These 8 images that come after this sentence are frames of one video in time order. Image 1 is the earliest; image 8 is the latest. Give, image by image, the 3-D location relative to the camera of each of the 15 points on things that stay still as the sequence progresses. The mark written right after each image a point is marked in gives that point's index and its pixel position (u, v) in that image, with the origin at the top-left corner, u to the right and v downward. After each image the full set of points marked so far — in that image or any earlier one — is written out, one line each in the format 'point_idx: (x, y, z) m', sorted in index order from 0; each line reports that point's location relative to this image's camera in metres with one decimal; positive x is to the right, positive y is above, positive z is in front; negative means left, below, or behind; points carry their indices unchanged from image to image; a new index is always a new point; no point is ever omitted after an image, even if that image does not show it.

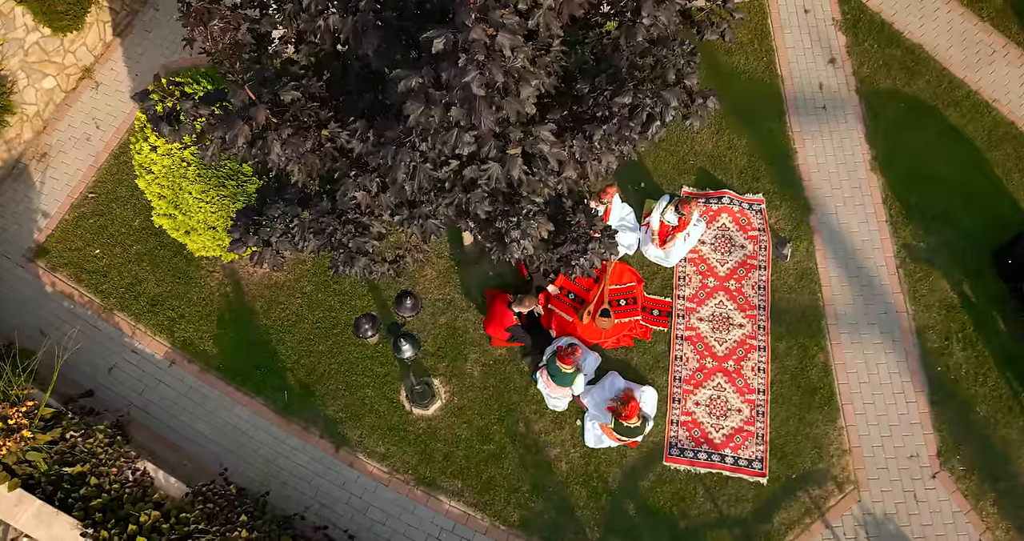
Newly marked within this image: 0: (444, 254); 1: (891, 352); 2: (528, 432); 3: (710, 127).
0: (-0.7, +0.2, +8.3) m
1: (+3.9, -0.8, +8.0) m
2: (+0.2, -1.6, +7.6) m
3: (+2.3, +1.6, +8.8) m
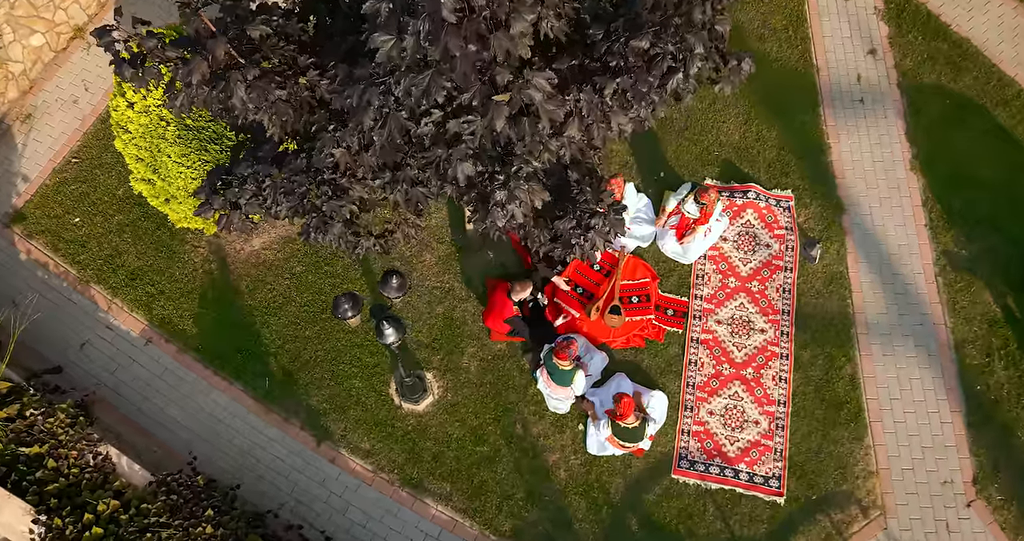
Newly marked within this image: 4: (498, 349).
0: (-0.7, +0.3, +7.7) m
1: (+3.9, -0.9, +7.3) m
2: (+0.1, -1.5, +7.0) m
3: (+2.4, +1.6, +8.2) m
4: (-0.1, -0.8, +7.3) m
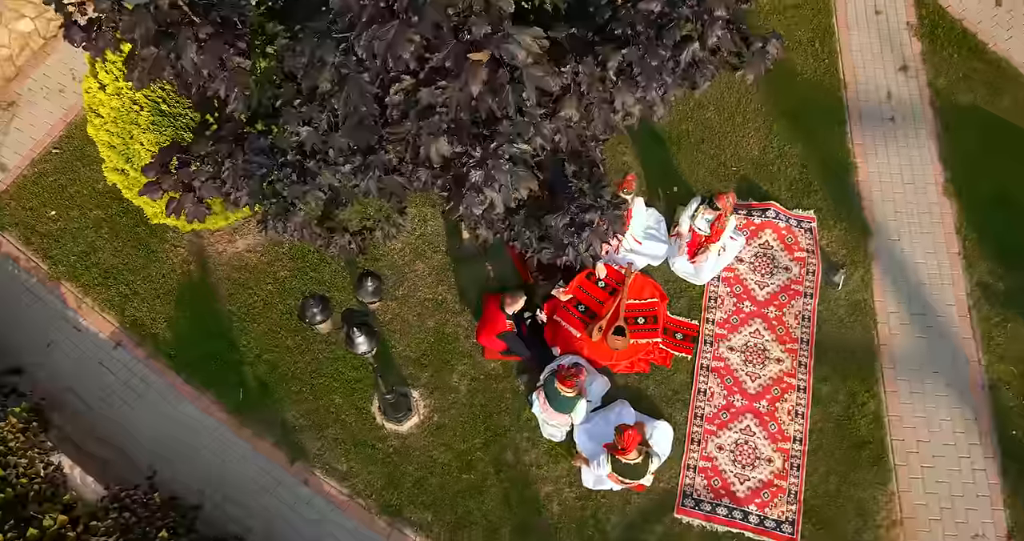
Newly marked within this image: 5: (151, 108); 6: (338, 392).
0: (-0.7, +0.2, +7.2) m
1: (+3.9, -1.2, +6.7) m
2: (0.0, -1.6, +6.5) m
3: (+2.4, +1.4, +7.7) m
4: (-0.2, -0.9, +6.8) m
5: (-2.6, +1.1, +5.5) m
6: (-1.5, -1.0, +6.6) m
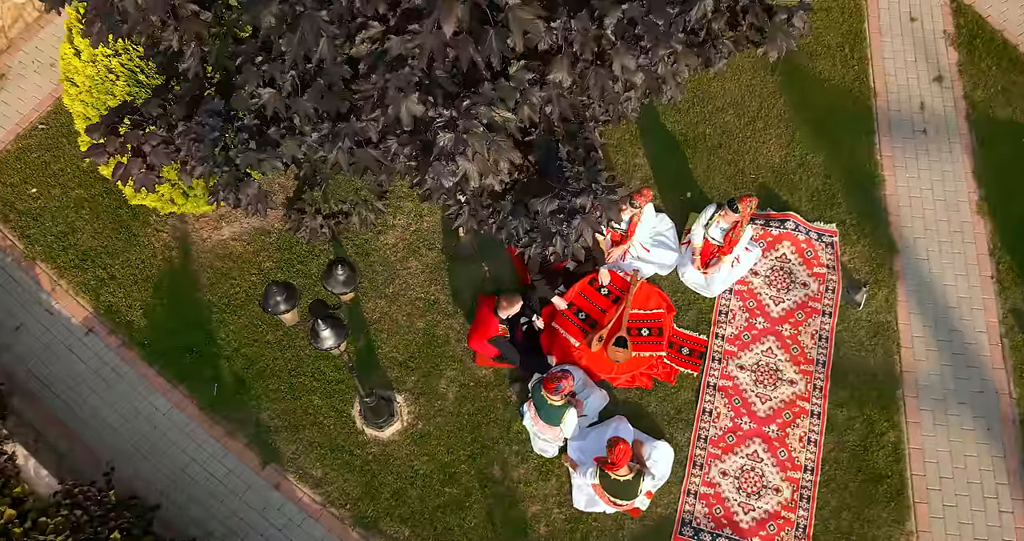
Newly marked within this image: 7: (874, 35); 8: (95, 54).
0: (-0.7, +0.2, +6.8) m
1: (+3.8, -1.4, +6.1) m
2: (-0.1, -1.6, +6.0) m
3: (+2.5, +1.2, +7.2) m
4: (-0.3, -0.9, +6.4) m
5: (-2.5, +1.3, +5.1) m
6: (-1.6, -1.0, +6.2) m
7: (+3.6, +2.4, +7.8) m
8: (-2.8, +1.4, +5.1) m
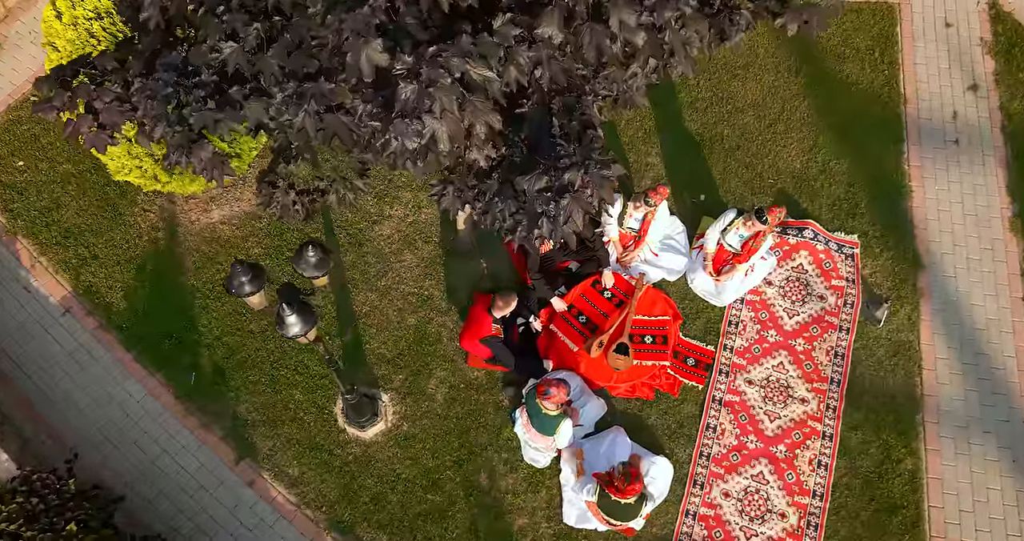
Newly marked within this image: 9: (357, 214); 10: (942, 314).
0: (-0.7, +0.3, +6.5) m
1: (+3.7, -1.5, +5.7) m
2: (-0.2, -1.6, +5.7) m
3: (+2.6, +1.1, +6.8) m
4: (-0.3, -0.8, +6.0) m
5: (-2.5, +1.4, +4.8) m
6: (-1.6, -0.9, +5.9) m
7: (+3.8, +2.2, +7.4) m
8: (-2.7, +1.6, +4.8) m
9: (-1.3, +0.5, +6.5) m
10: (+3.5, -0.4, +6.2) m
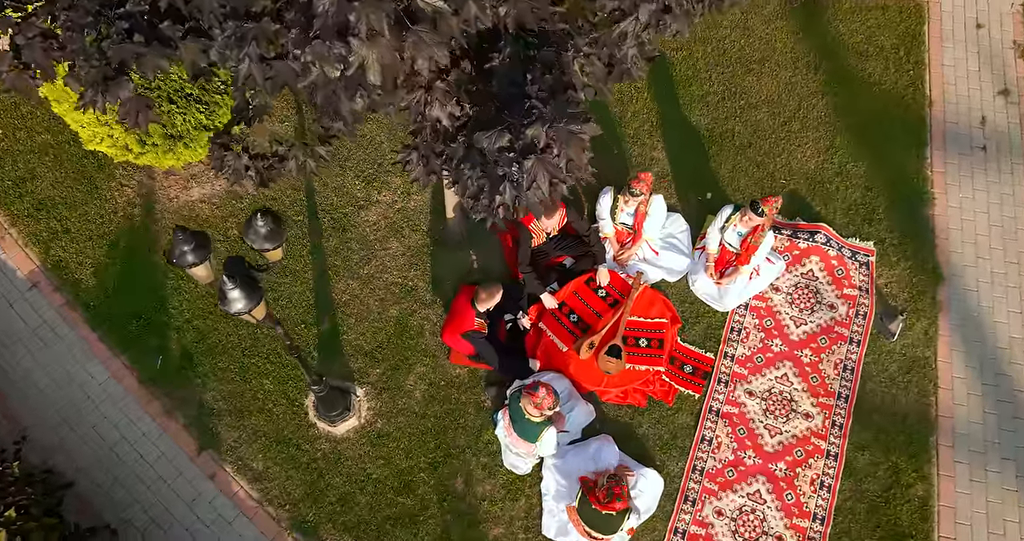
0: (-0.7, +0.3, +6.1) m
1: (+3.5, -1.6, +5.3) m
2: (-0.3, -1.5, +5.3) m
3: (+2.5, +1.1, +6.4) m
4: (-0.4, -0.8, +5.6) m
5: (-2.6, +1.6, +4.5) m
6: (-1.8, -0.8, +5.6) m
7: (+3.8, +2.1, +7.0) m
8: (-2.8, +1.8, +4.5) m
9: (-1.4, +0.6, +6.2) m
10: (+3.4, -0.5, +5.8) m
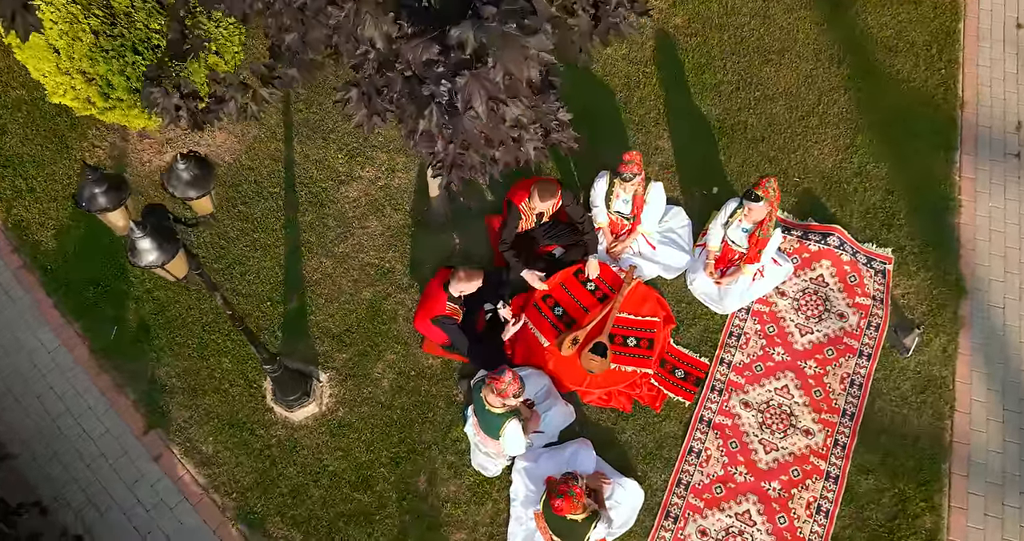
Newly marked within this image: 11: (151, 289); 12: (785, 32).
0: (-0.8, +0.5, +5.7) m
1: (+3.3, -1.7, +4.7) m
2: (-0.5, -1.4, +4.9) m
3: (+2.5, +1.0, +6.0) m
4: (-0.6, -0.6, +5.2) m
5: (-2.6, +1.9, +4.2) m
6: (-1.9, -0.6, +5.2) m
7: (+3.8, +1.9, +6.5) m
8: (-2.8, +2.0, +4.2) m
9: (-1.4, +0.7, +5.8) m
10: (+3.2, -0.5, +5.3) m
11: (-2.5, -0.1, +5.4) m
12: (+2.3, +2.0, +6.4) m
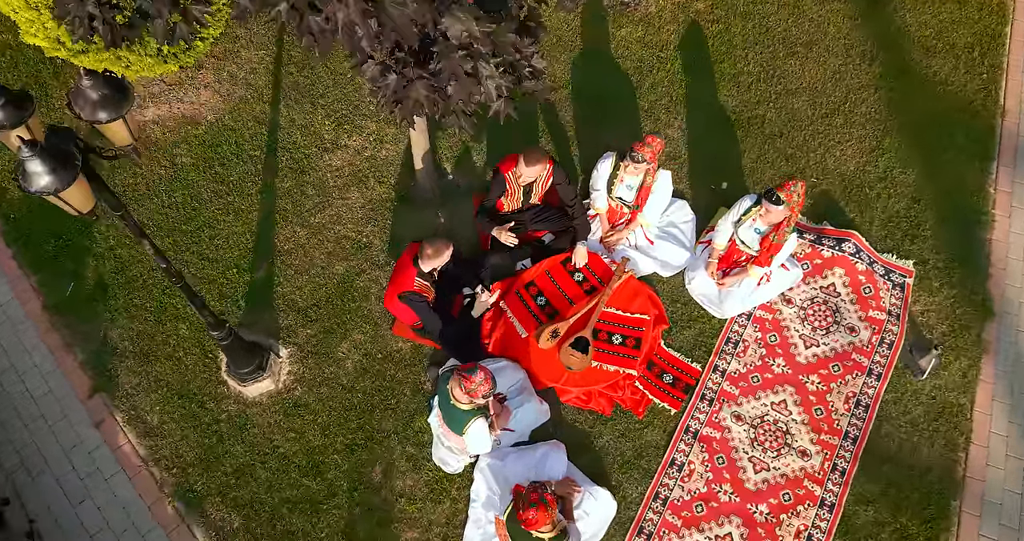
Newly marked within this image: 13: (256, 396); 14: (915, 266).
0: (-0.9, +0.6, +5.4) m
1: (+3.0, -1.8, +4.2) m
2: (-0.7, -1.3, +4.5) m
3: (+2.5, +0.9, +5.5) m
4: (-0.7, -0.5, +4.9) m
5: (-2.6, +2.2, +3.9) m
6: (-2.1, -0.3, +4.9) m
7: (+3.9, +1.8, +5.9) m
8: (-2.8, +2.3, +3.9) m
9: (-1.5, +0.9, +5.5) m
10: (+3.1, -0.7, +4.8) m
11: (-2.6, +0.2, +5.1) m
12: (+2.3, +1.9, +6.0) m
13: (-1.5, -0.8, +4.7) m
14: (+2.6, 0.0, +5.1) m
